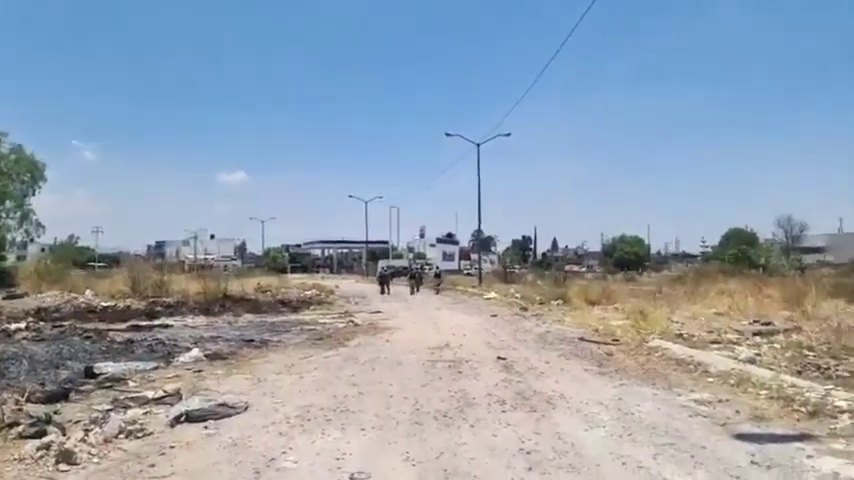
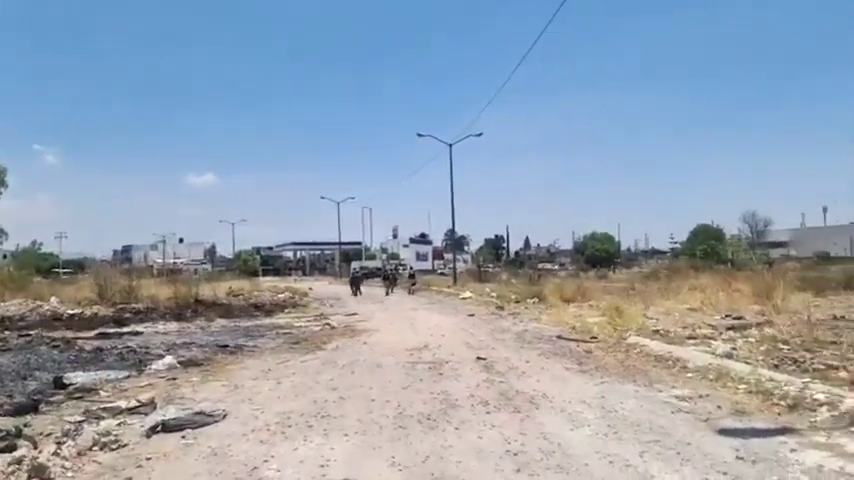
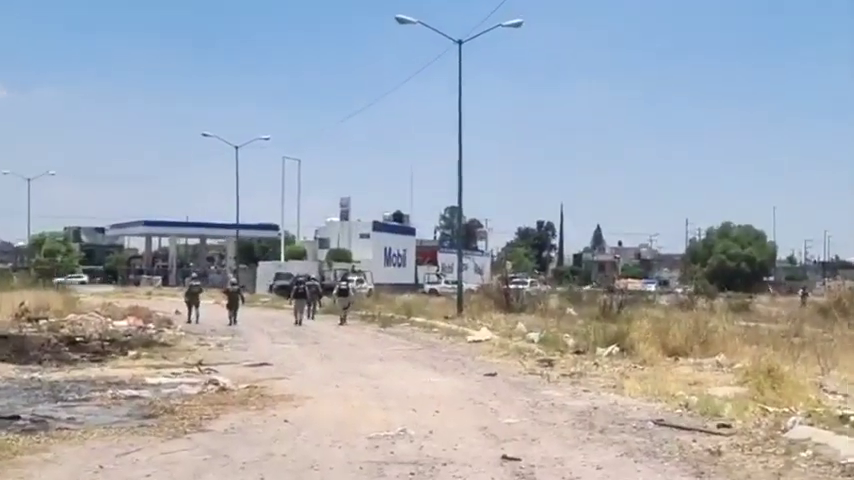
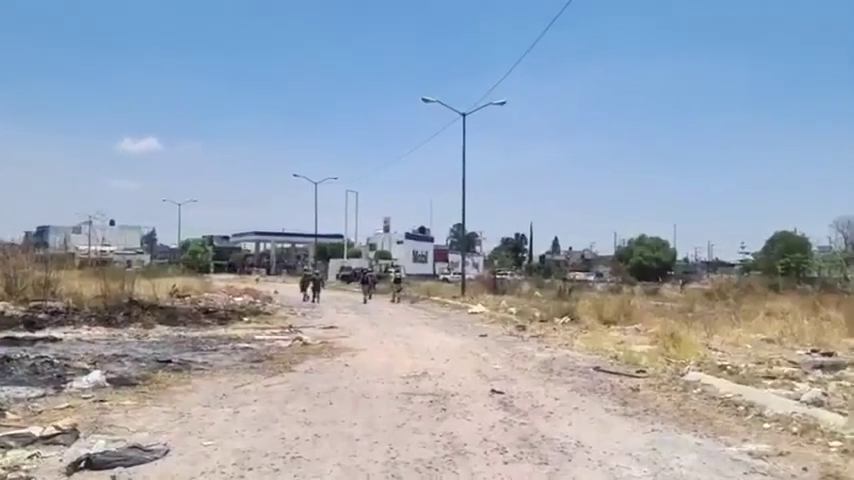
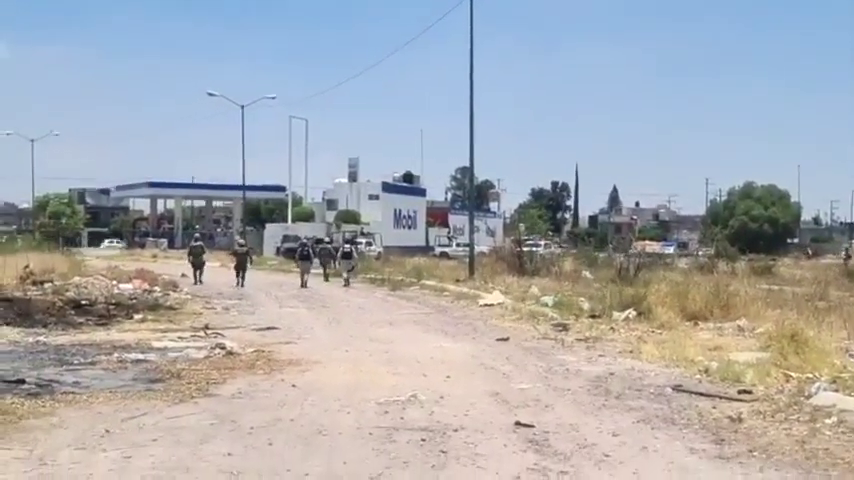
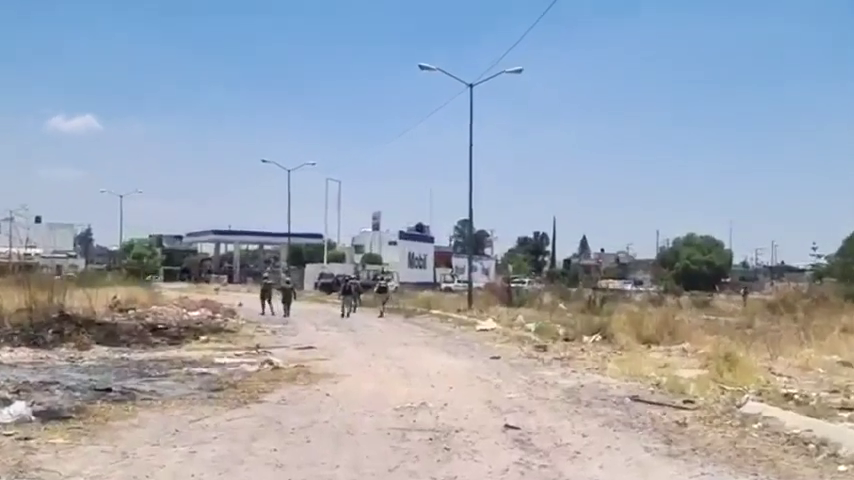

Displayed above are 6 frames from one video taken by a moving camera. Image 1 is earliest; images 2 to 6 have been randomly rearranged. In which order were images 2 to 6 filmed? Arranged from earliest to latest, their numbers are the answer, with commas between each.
2, 4, 6, 3, 5
